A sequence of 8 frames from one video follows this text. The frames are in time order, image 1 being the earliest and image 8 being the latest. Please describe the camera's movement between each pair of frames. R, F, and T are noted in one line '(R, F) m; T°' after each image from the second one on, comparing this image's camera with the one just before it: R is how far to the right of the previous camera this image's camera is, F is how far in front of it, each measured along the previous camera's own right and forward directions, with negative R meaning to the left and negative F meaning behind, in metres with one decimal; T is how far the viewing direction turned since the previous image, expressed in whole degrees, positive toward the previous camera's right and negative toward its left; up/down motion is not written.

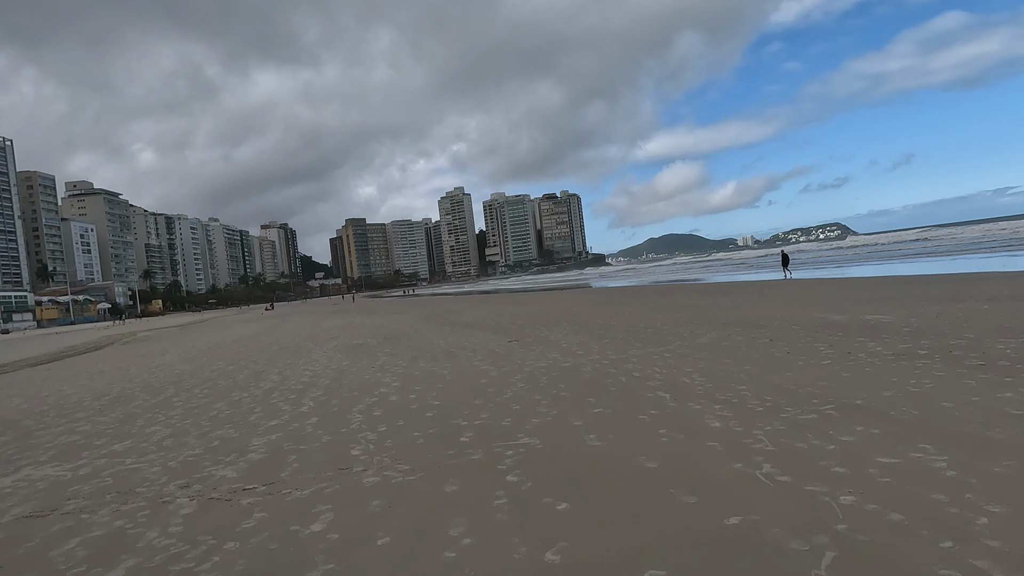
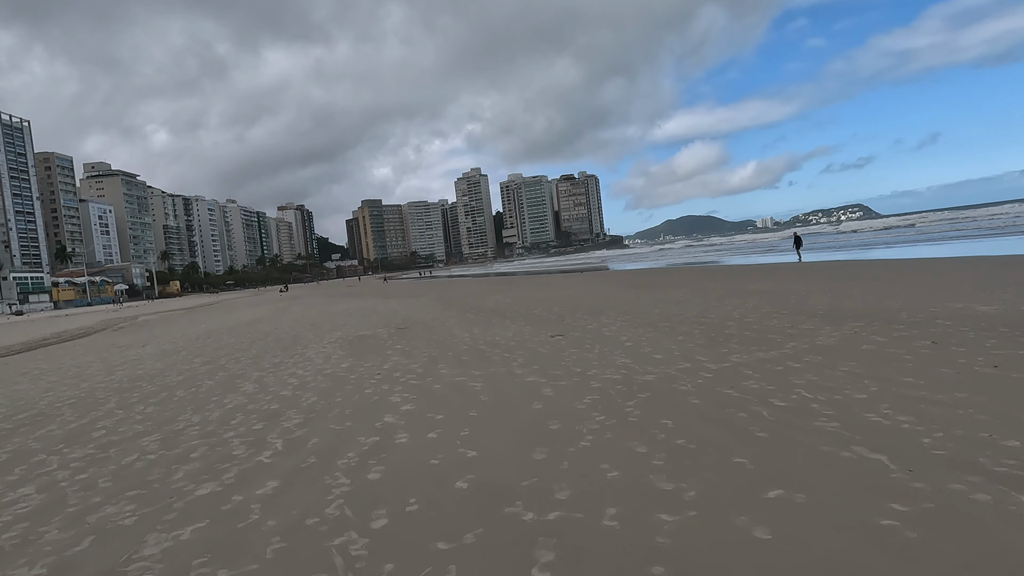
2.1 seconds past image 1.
(-0.4, +2.5) m; -1°
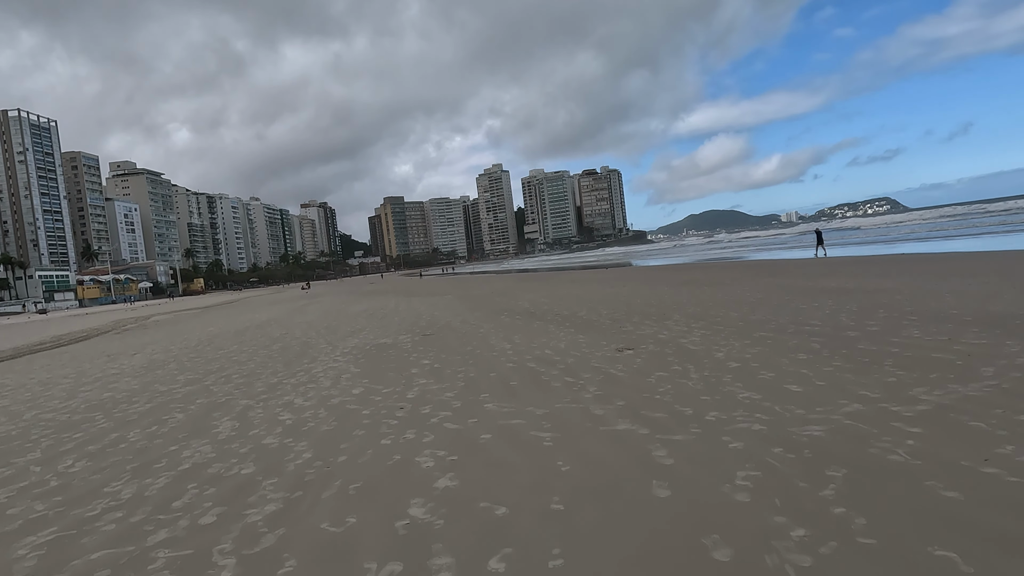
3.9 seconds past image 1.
(-0.4, +2.0) m; -2°
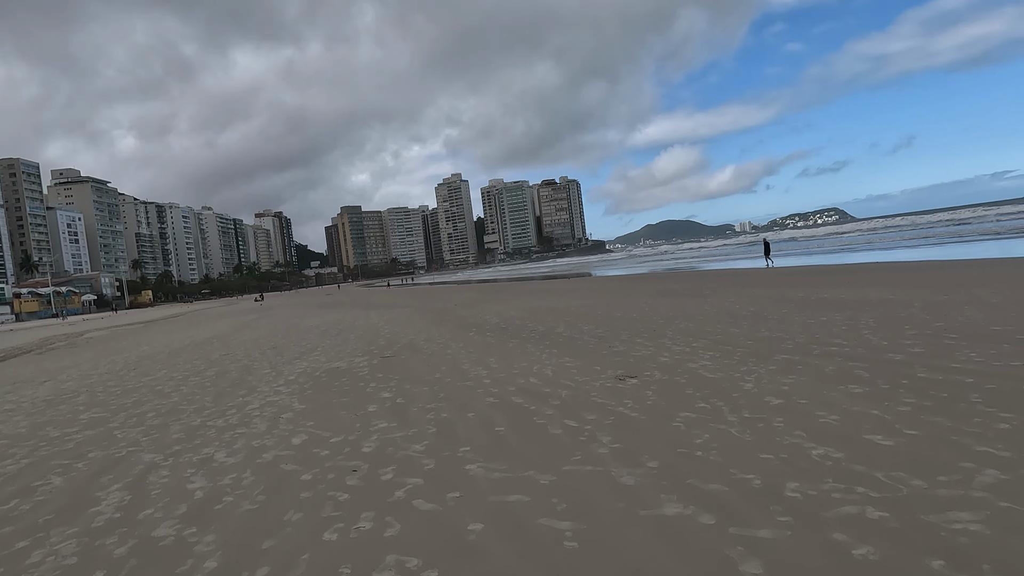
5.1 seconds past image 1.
(-0.2, +1.3) m; +3°
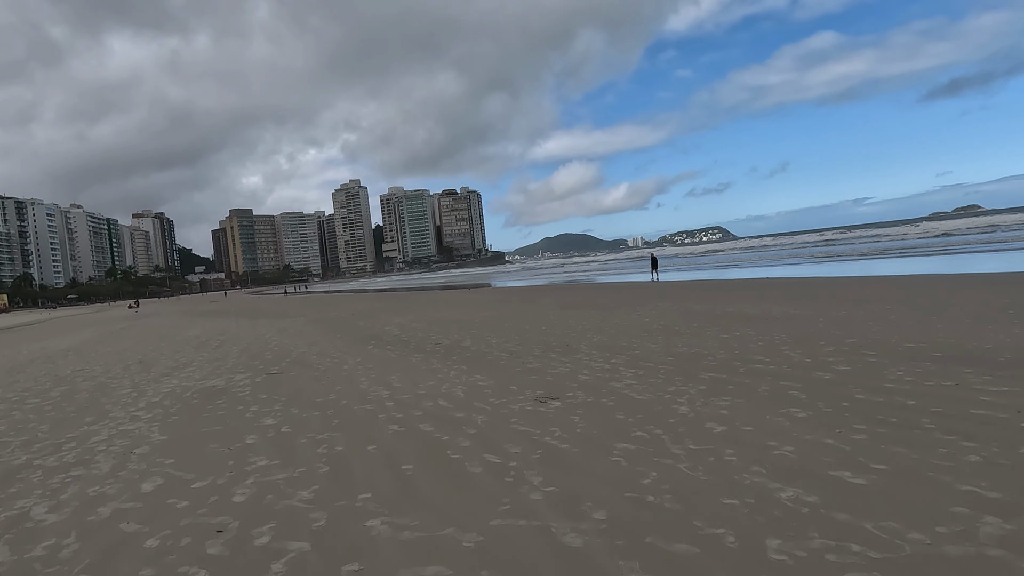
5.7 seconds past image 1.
(-0.1, +0.8) m; +9°
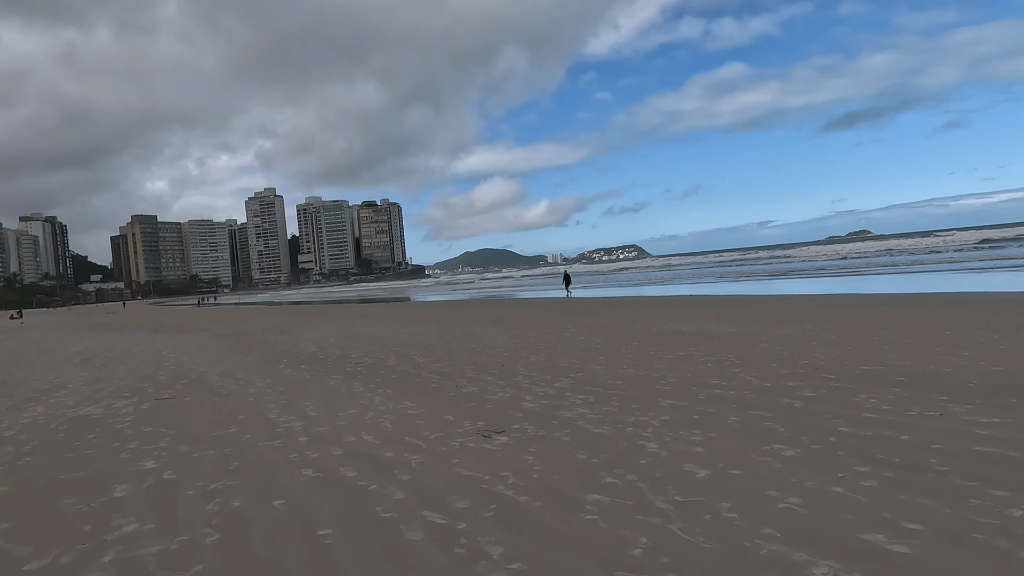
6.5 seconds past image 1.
(-0.2, +0.8) m; +7°
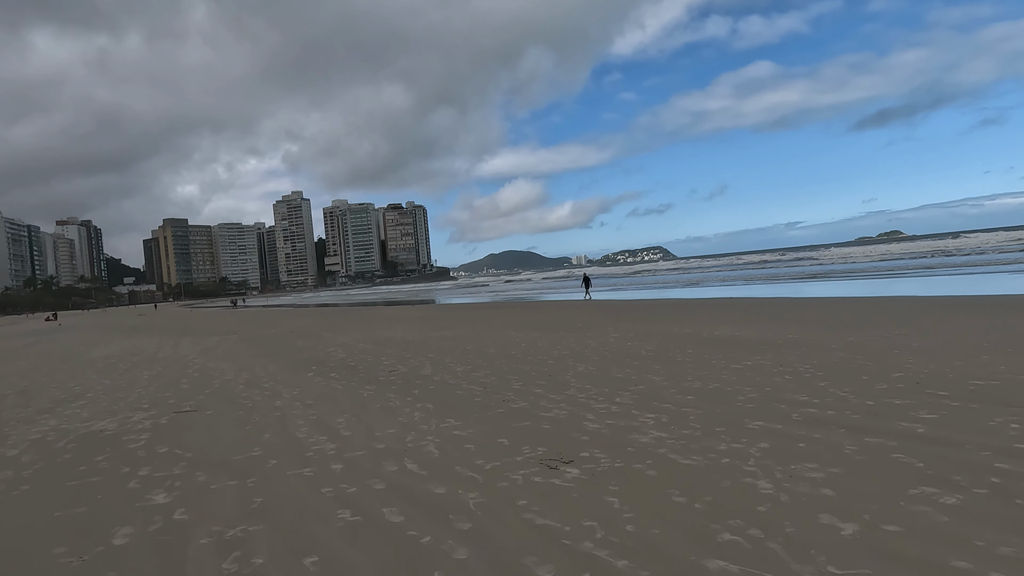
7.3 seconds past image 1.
(-0.3, +0.8) m; -2°
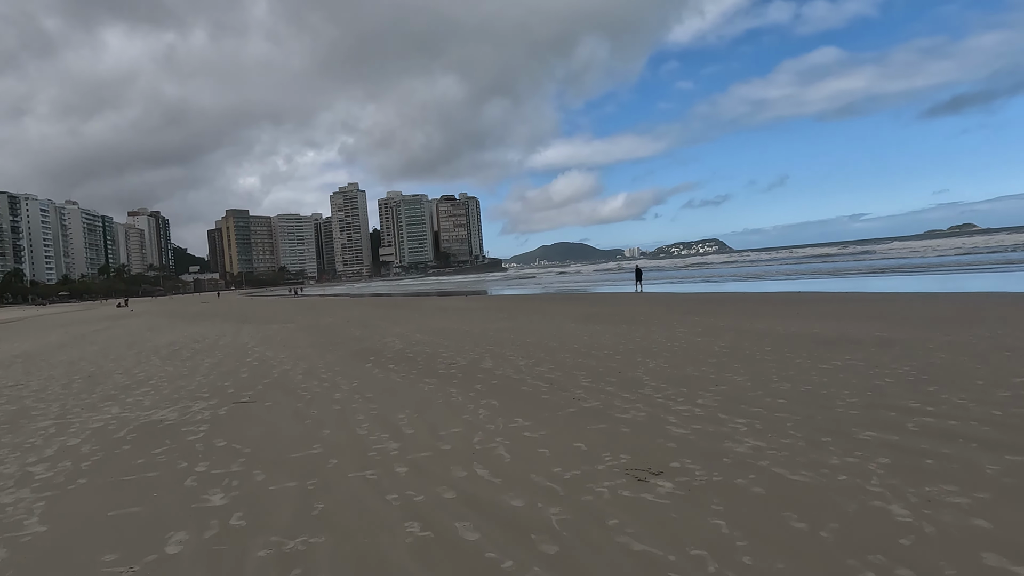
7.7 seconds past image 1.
(-0.2, +0.4) m; -4°
